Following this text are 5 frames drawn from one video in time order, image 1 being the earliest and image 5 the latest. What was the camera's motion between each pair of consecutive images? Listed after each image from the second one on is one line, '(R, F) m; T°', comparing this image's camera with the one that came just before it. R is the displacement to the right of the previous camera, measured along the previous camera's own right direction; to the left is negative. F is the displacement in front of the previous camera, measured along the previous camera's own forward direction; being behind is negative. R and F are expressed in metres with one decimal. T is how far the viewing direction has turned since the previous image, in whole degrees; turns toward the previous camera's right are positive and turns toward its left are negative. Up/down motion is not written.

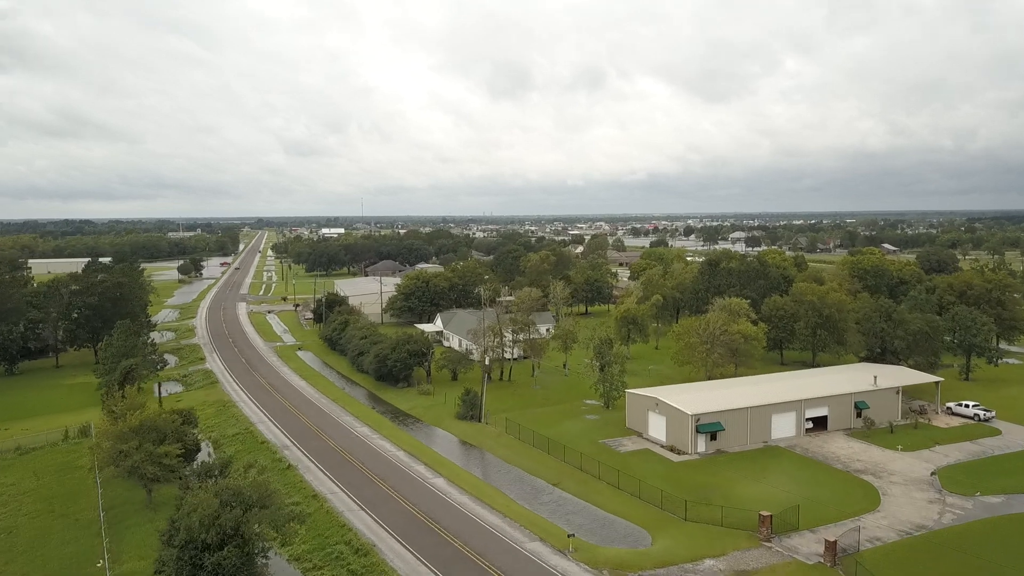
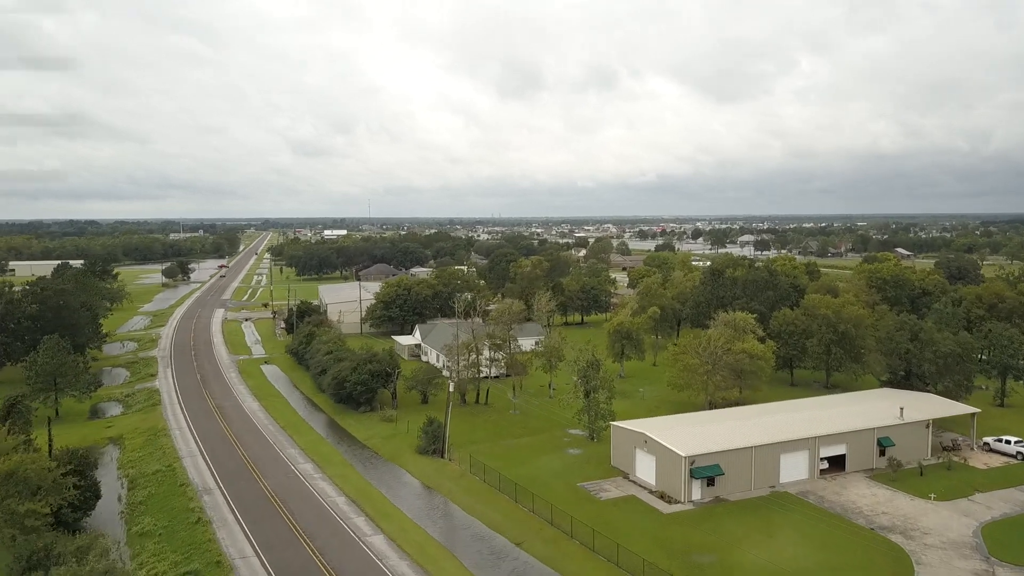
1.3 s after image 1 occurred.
(+1.5, +4.6) m; -1°
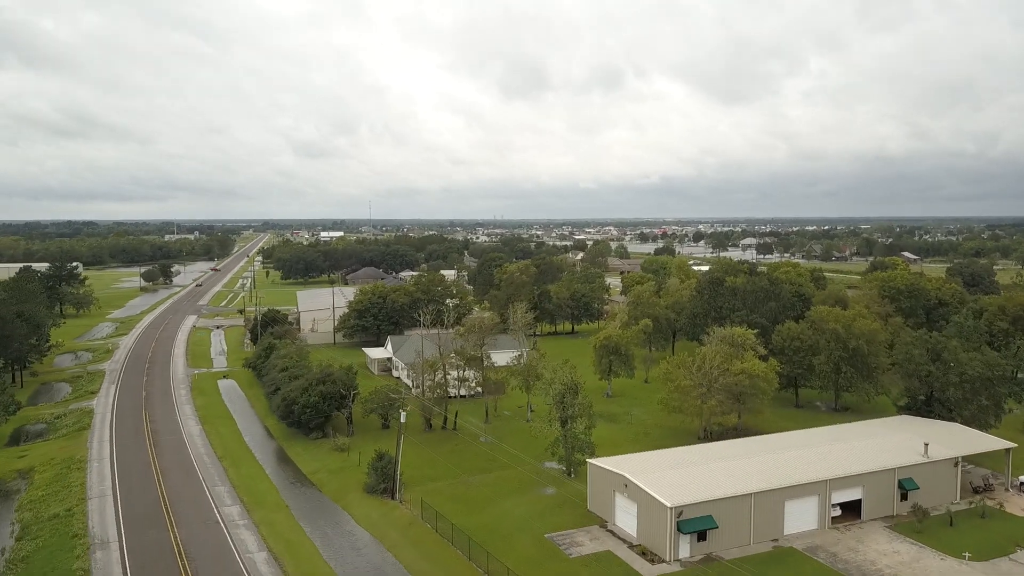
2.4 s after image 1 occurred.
(+1.3, +4.1) m; 0°
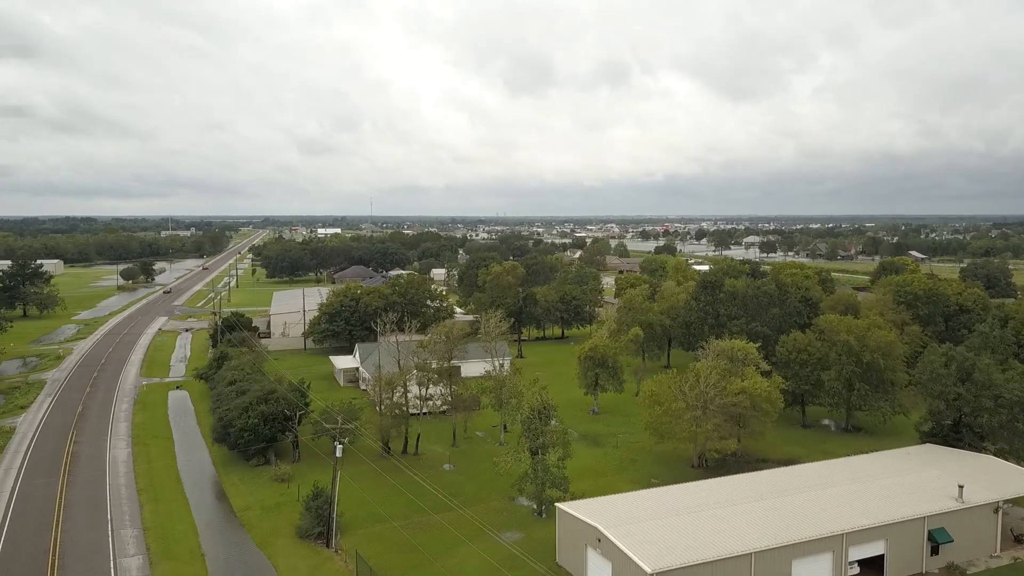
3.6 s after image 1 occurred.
(+1.2, +4.1) m; 0°
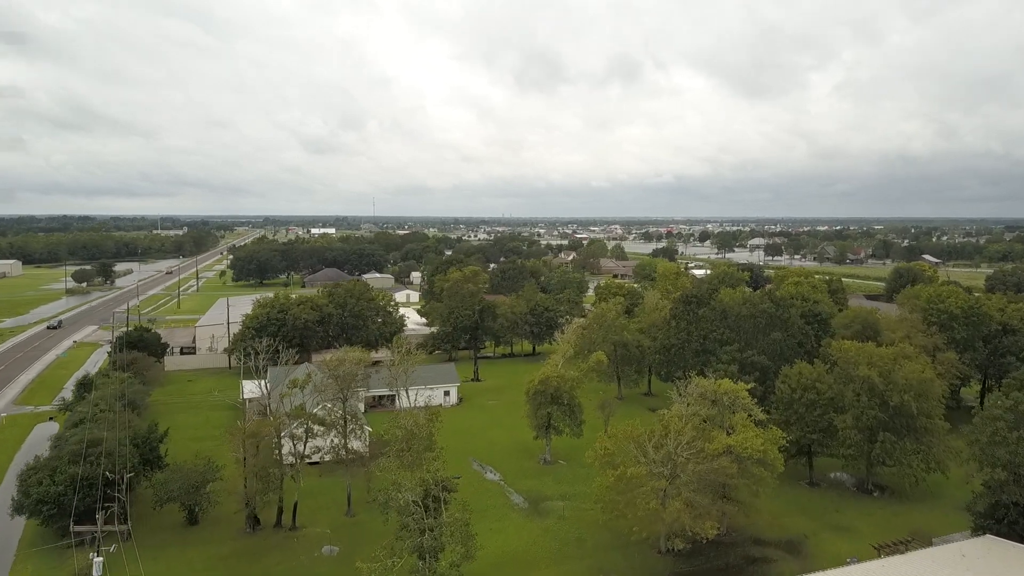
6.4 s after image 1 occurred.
(+2.7, +7.7) m; 0°
